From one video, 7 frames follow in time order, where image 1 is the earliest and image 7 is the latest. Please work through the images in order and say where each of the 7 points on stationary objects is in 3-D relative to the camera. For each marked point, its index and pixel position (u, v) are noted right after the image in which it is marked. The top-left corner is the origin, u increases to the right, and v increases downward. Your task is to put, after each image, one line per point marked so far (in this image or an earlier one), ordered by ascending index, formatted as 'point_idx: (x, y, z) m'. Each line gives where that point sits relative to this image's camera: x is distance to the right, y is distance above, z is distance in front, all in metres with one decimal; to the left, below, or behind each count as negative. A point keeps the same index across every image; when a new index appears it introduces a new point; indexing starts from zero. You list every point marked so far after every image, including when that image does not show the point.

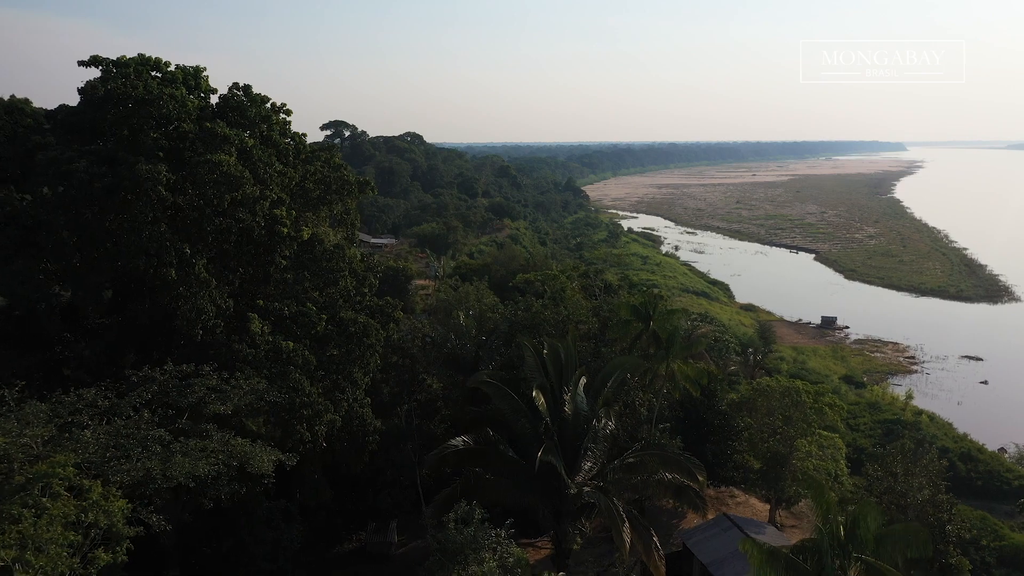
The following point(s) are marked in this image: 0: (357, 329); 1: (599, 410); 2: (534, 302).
0: (-2.7, -0.7, +10.5) m
1: (+1.6, -2.3, +11.3) m
2: (+0.6, -0.4, +15.4) m
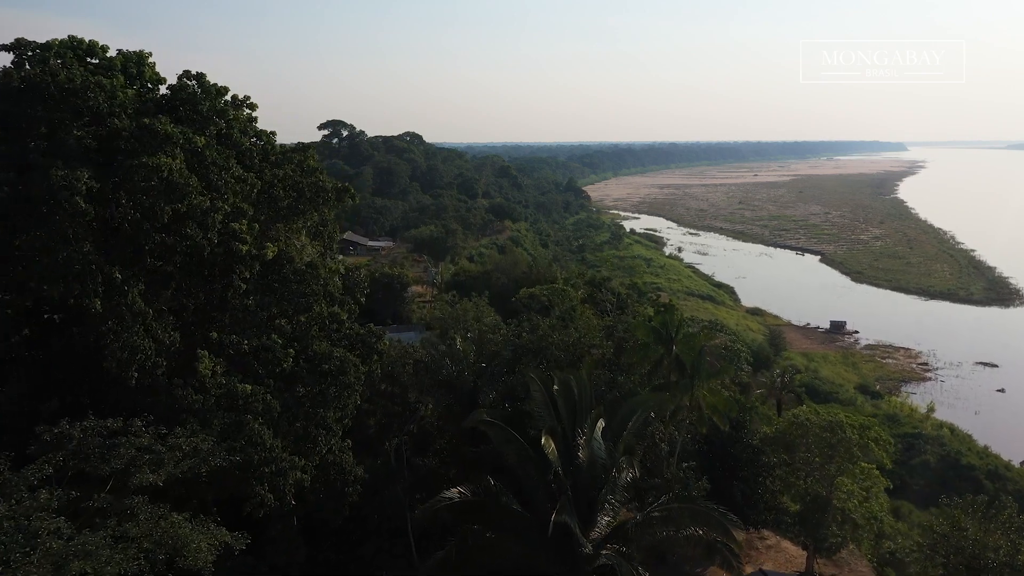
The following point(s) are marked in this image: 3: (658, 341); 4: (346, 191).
0: (-2.6, -1.1, +8.8) m
1: (+1.7, -2.7, +9.6) m
2: (+0.6, -0.8, +13.7) m
3: (+3.1, -1.1, +12.7) m
4: (-3.0, +1.7, +10.9) m
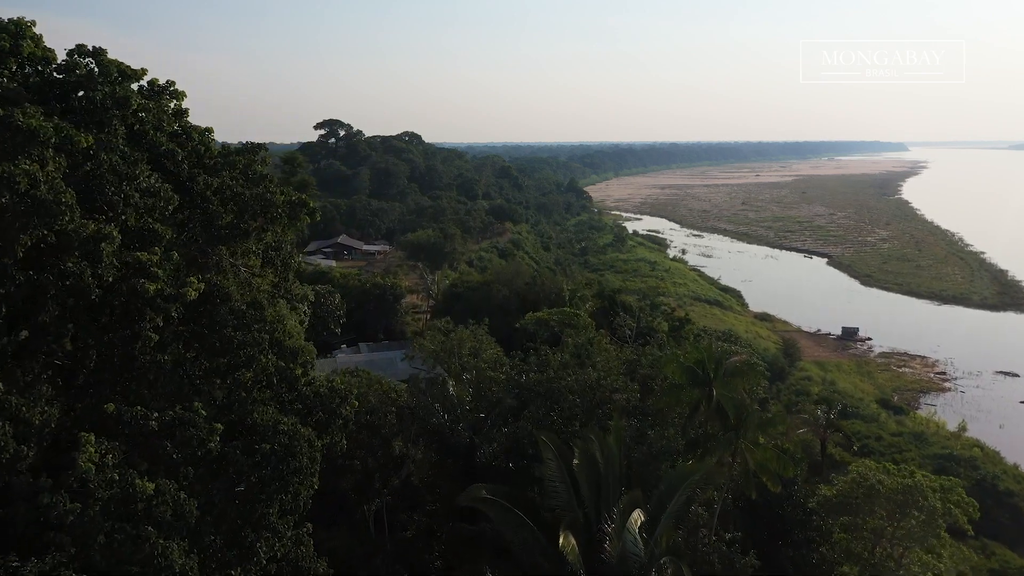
0: (-2.5, -1.7, +6.6) m
1: (+1.8, -3.2, +7.3) m
2: (+0.7, -1.3, +11.4) m
3: (+3.1, -1.7, +10.5) m
4: (-2.9, +1.2, +8.6) m
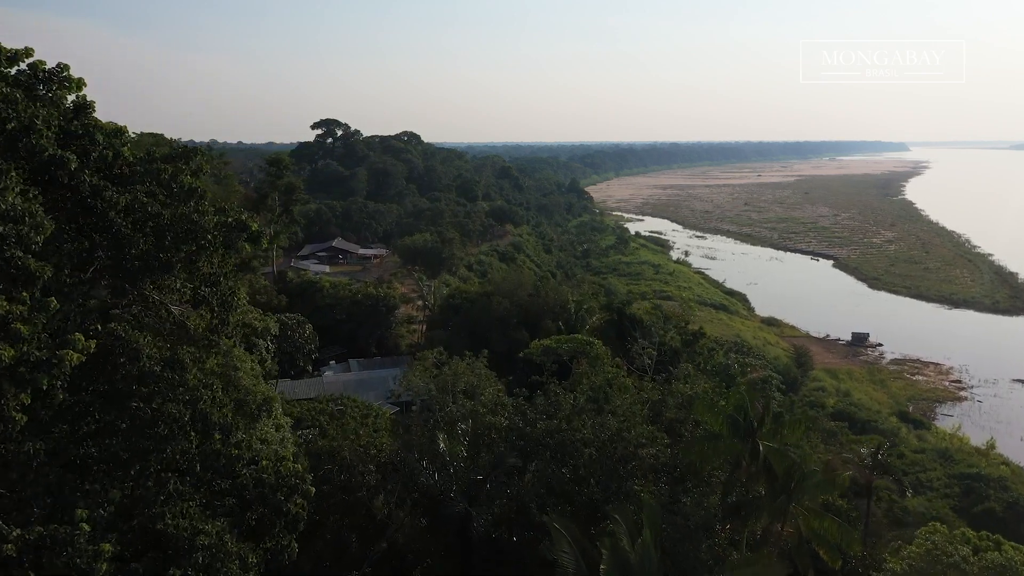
0: (-2.5, -2.1, +4.8) m
1: (+1.8, -3.7, +5.6) m
2: (+0.8, -1.7, +9.7) m
3: (+3.2, -2.1, +8.7) m
4: (-2.9, +0.7, +6.9) m
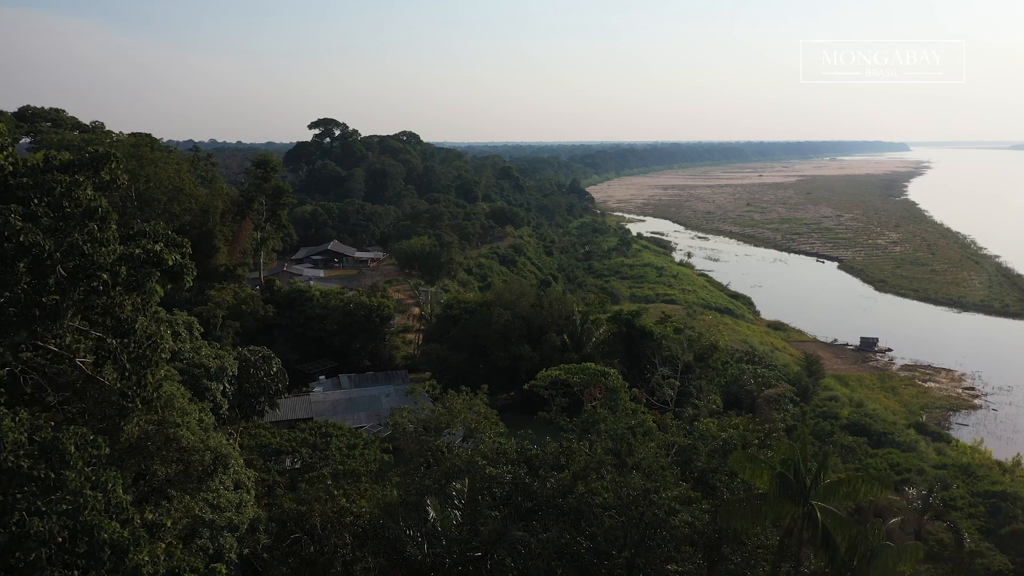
0: (-2.4, -2.5, +3.4) m
1: (+1.9, -4.0, +4.1) m
2: (+0.8, -2.1, +8.2) m
3: (+3.3, -2.5, +7.2) m
4: (-2.8, +0.3, +5.4) m
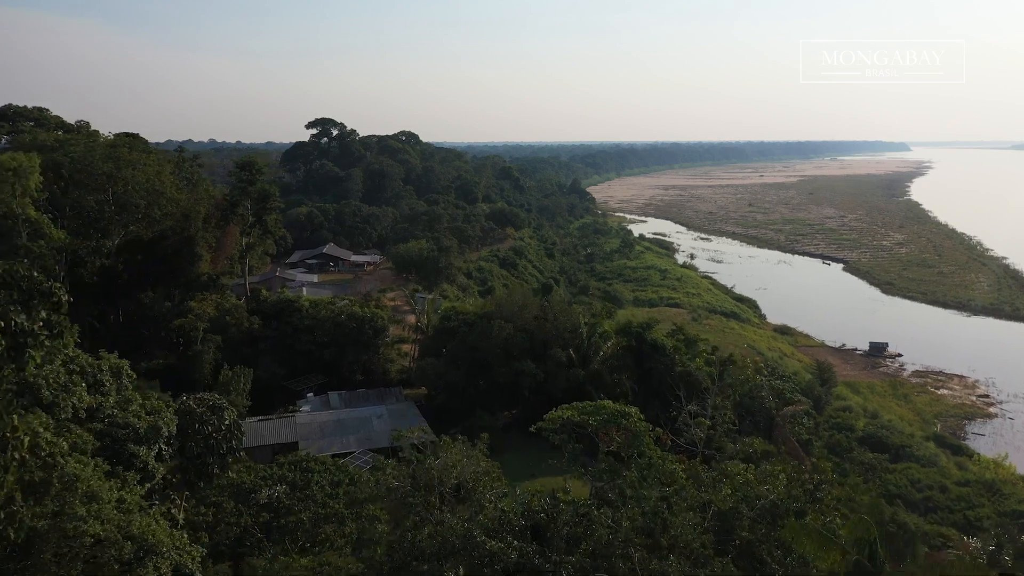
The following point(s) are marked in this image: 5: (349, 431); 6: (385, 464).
0: (-2.4, -2.9, +1.9) m
1: (+1.9, -4.4, +2.6) m
2: (+0.9, -2.5, +6.7) m
3: (+3.3, -2.9, +5.7) m
4: (-2.7, 0.0, +3.9) m
5: (-4.7, -4.1, +17.6) m
6: (-2.0, -2.6, +9.8) m
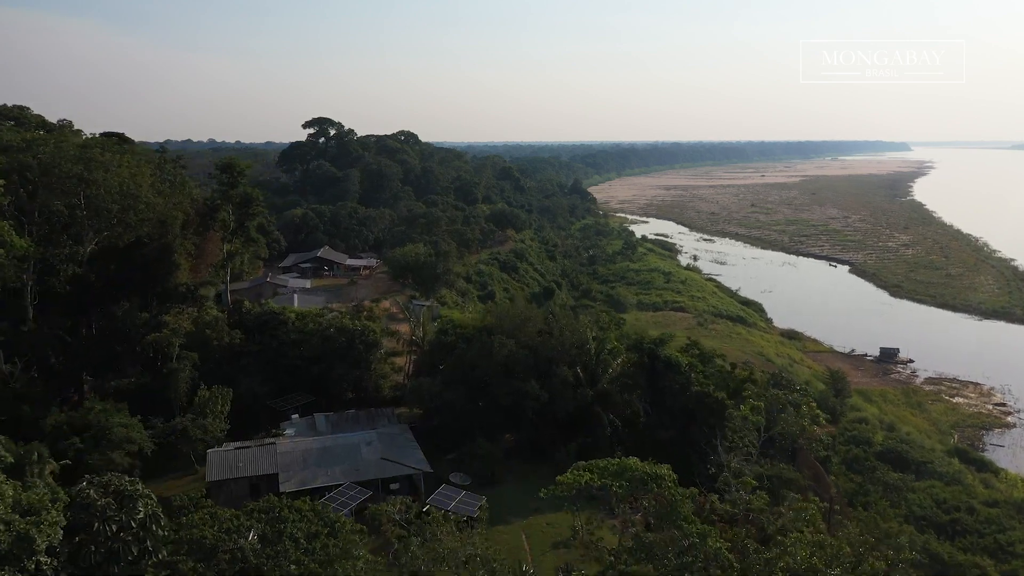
0: (-2.3, -3.3, +0.3) m
1: (+2.0, -4.8, +1.0) m
2: (+1.0, -2.9, +5.1) m
3: (+3.4, -3.3, +4.1) m
4: (-2.7, -0.4, +2.3) m
5: (-4.7, -4.5, +16.0) m
6: (-2.0, -3.0, +8.2) m
